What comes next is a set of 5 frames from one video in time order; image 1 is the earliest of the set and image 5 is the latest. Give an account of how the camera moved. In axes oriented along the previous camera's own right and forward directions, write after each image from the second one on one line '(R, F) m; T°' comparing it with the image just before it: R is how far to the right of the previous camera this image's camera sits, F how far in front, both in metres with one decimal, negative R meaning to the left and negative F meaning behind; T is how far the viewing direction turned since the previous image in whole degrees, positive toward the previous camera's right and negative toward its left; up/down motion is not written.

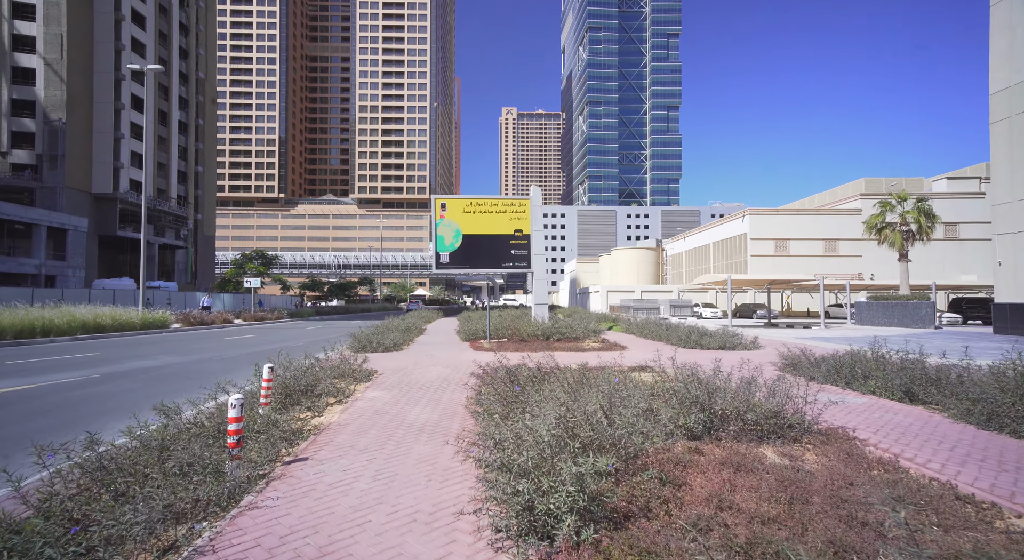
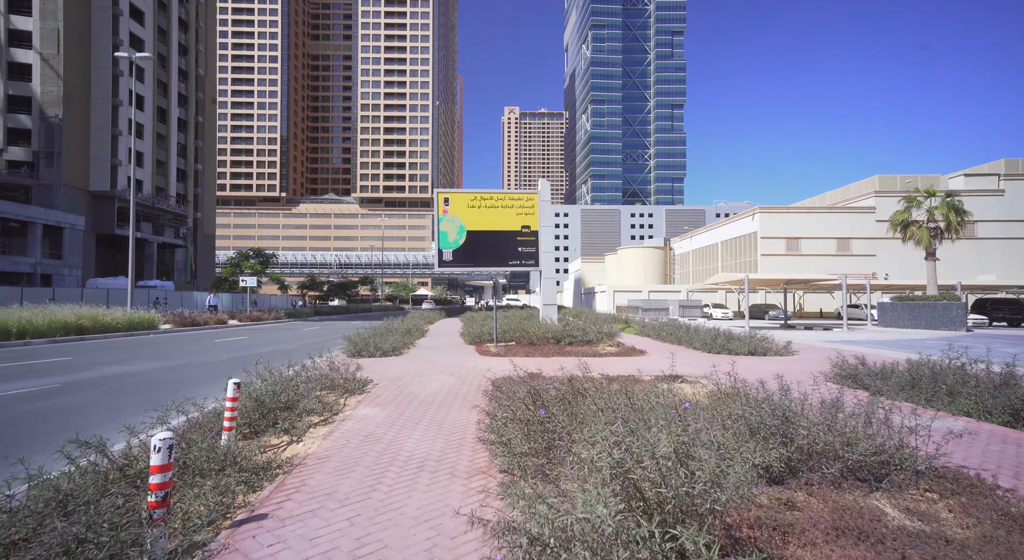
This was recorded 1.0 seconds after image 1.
(-0.2, +1.2) m; 0°
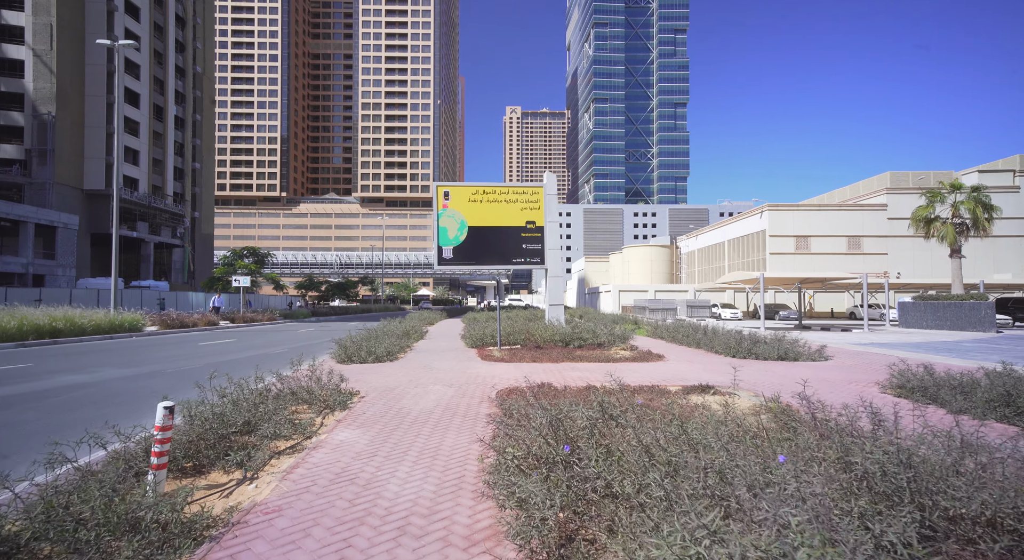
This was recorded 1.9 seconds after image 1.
(-0.1, +1.2) m; 0°
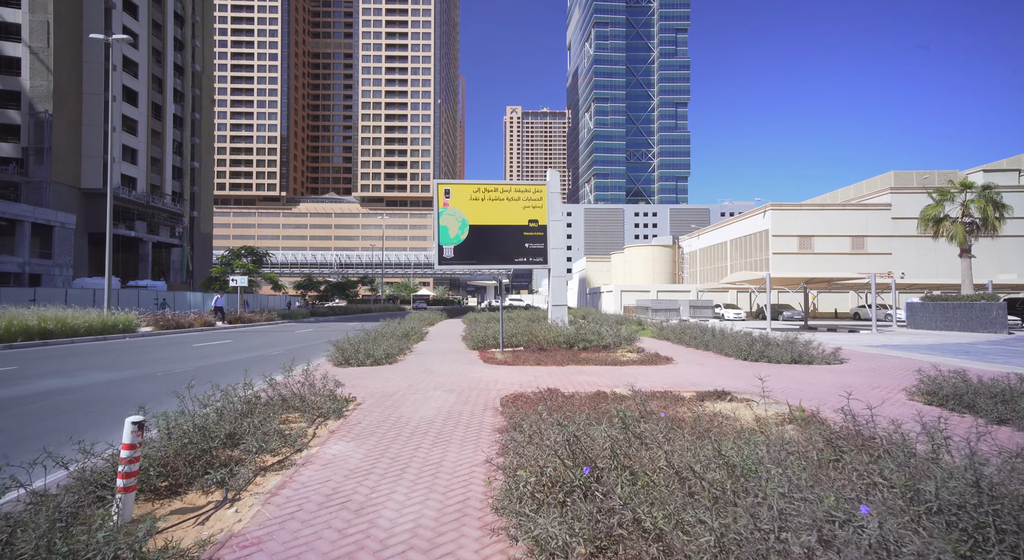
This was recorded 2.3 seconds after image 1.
(-0.1, +0.4) m; 0°
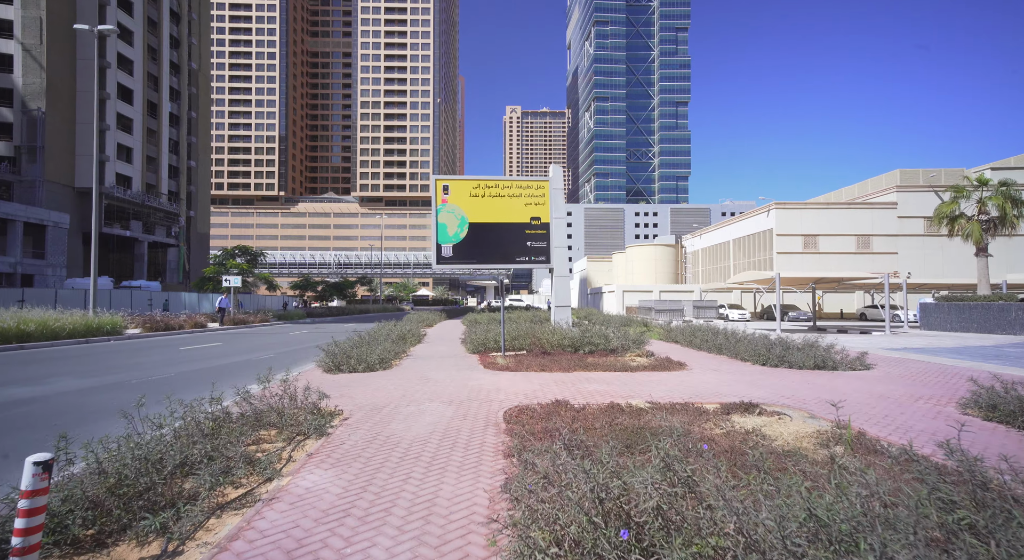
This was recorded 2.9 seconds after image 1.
(-0.1, +0.8) m; 0°
